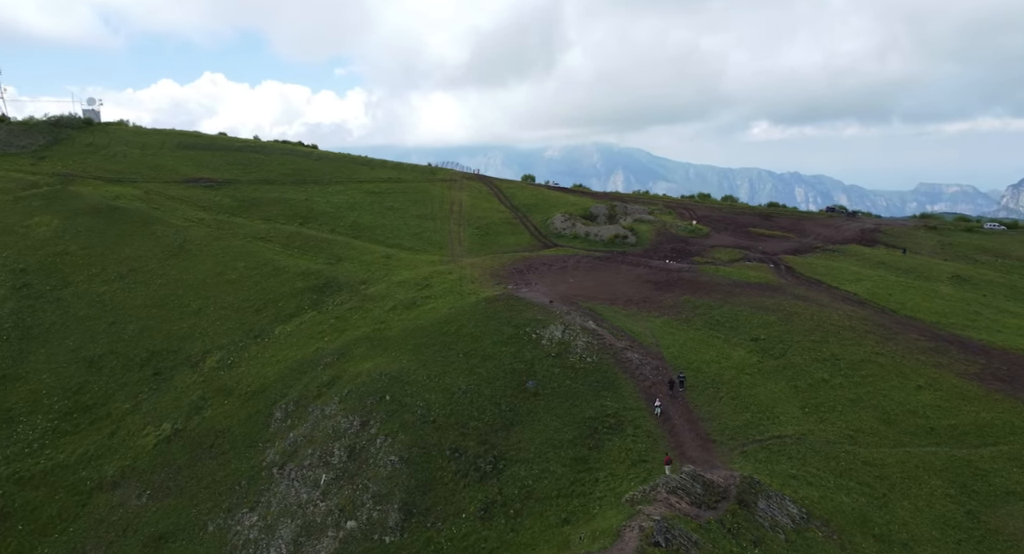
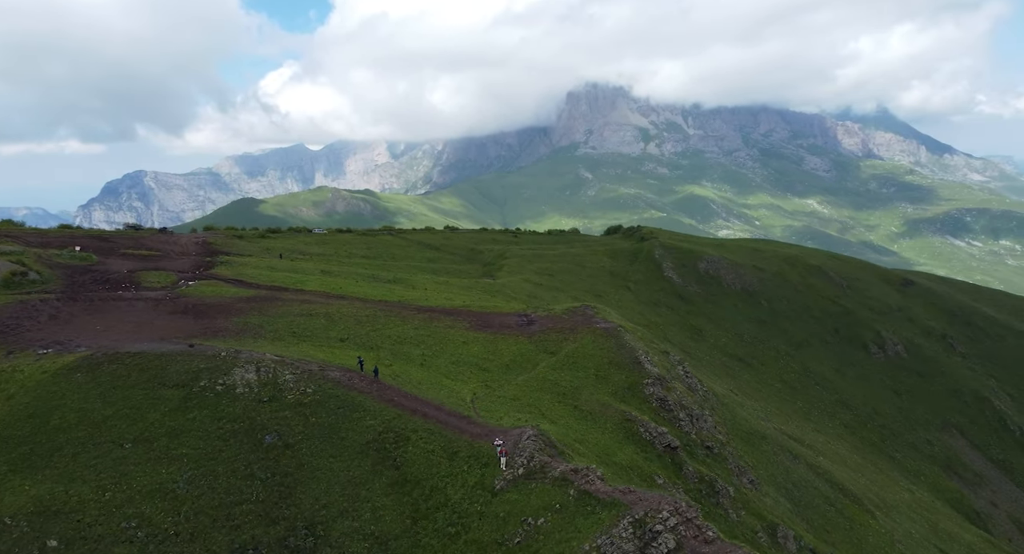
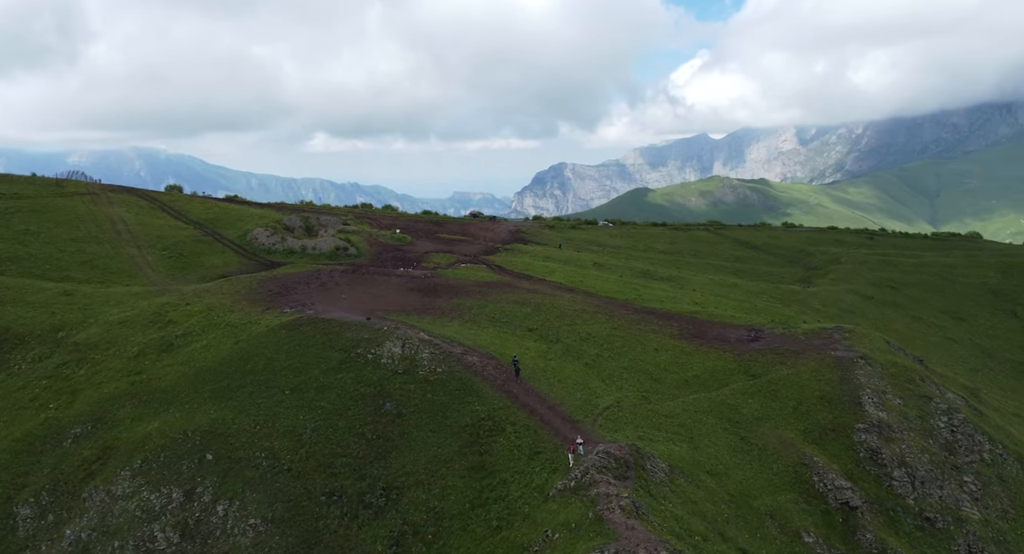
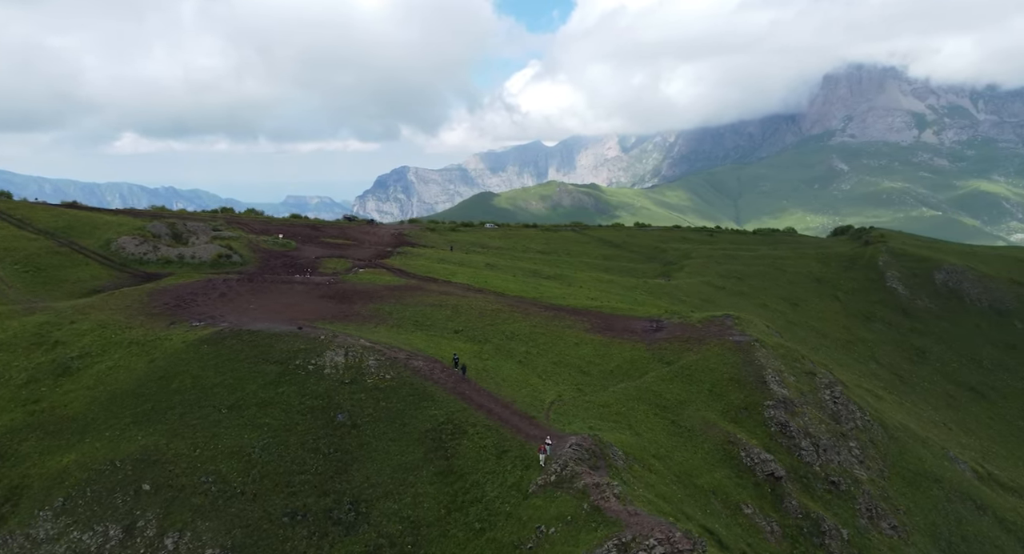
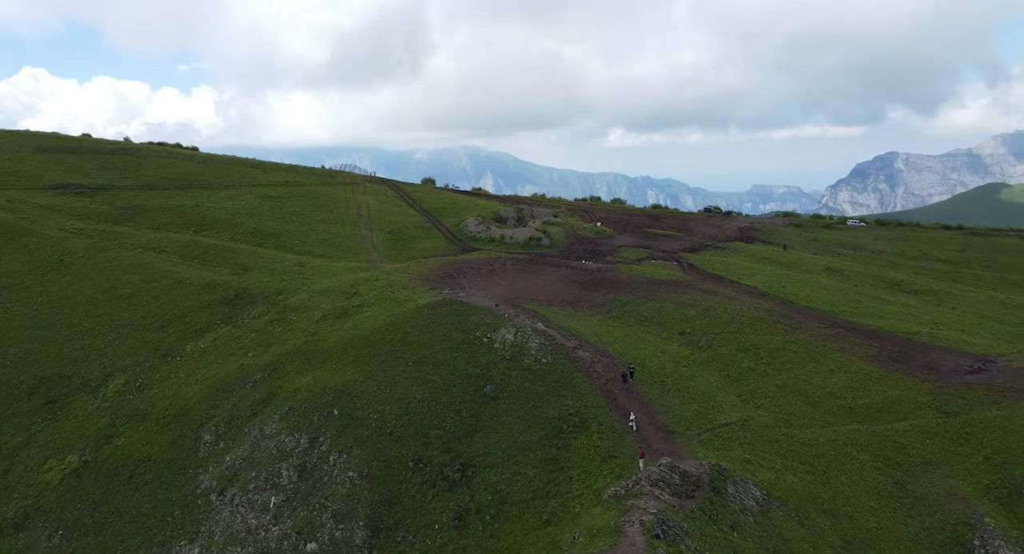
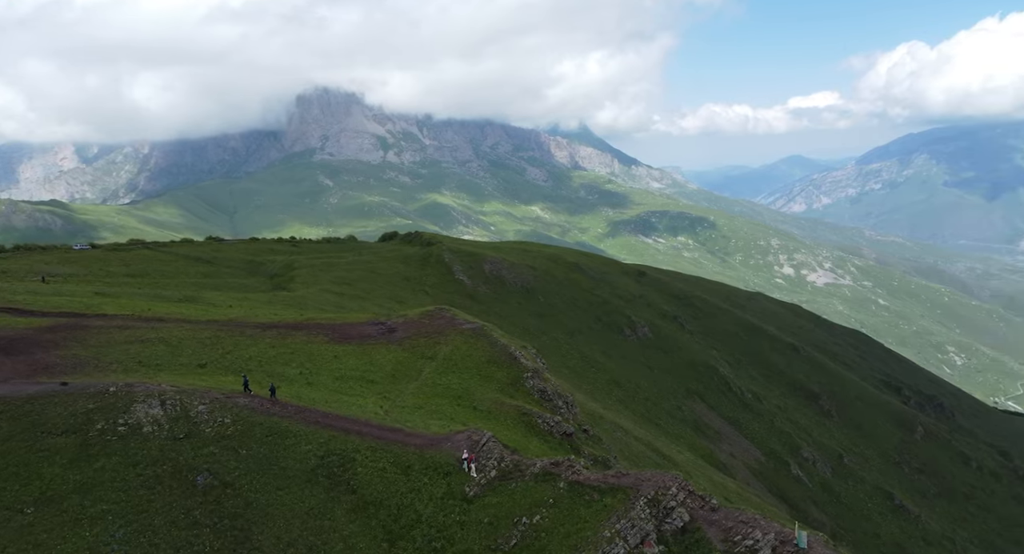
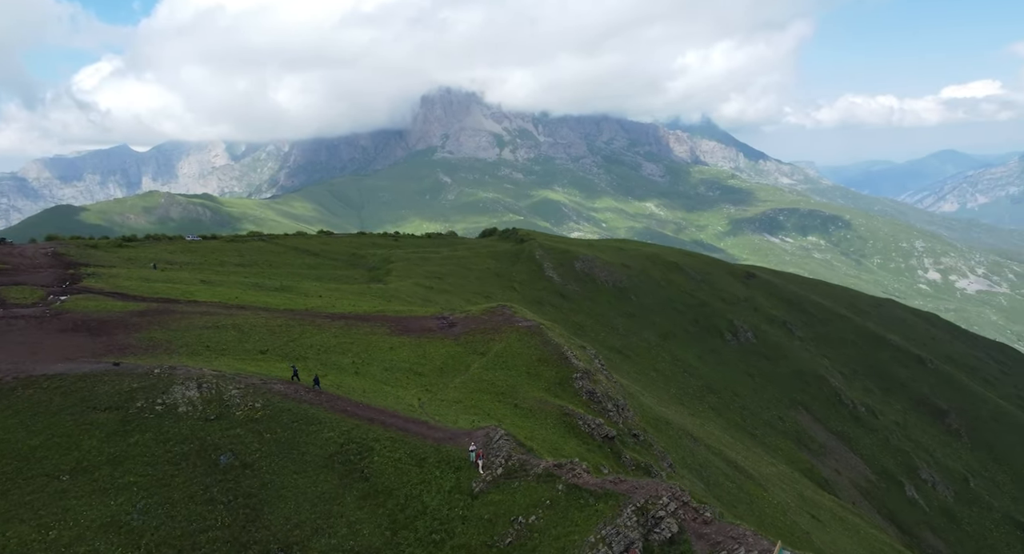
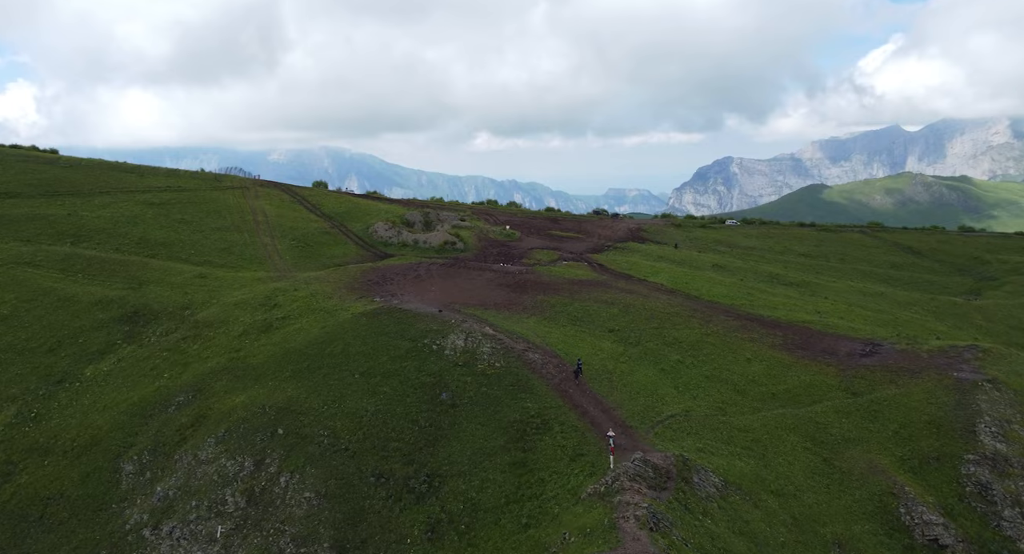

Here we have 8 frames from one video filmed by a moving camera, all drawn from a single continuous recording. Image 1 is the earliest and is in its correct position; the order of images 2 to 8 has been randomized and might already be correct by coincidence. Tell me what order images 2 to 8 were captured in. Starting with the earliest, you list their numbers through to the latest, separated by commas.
5, 8, 3, 4, 2, 7, 6
